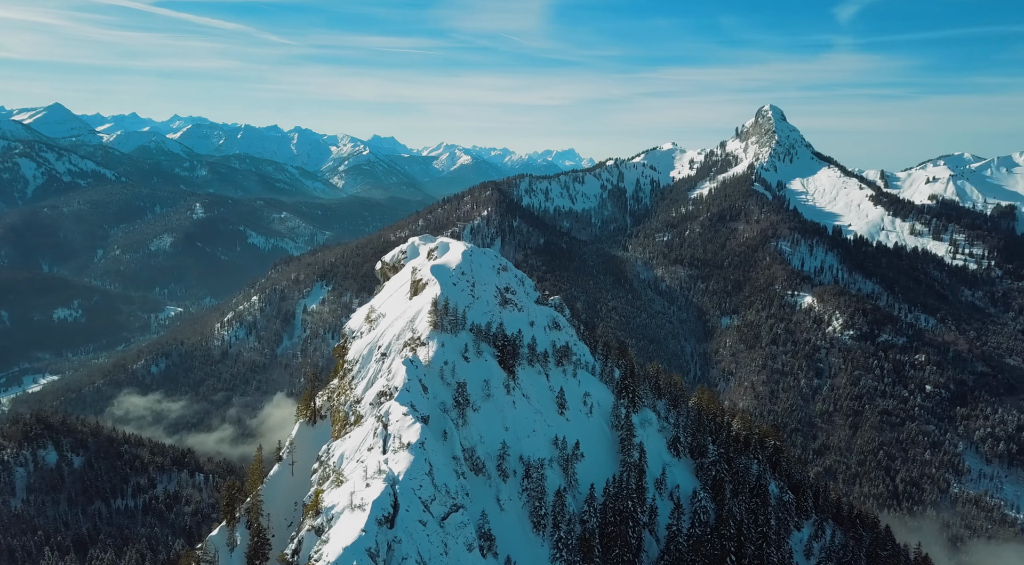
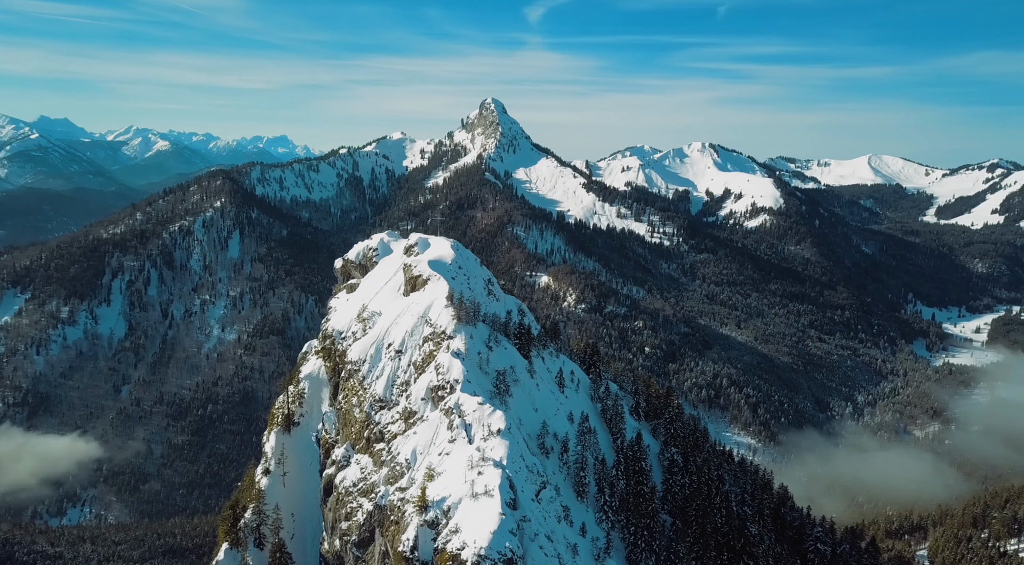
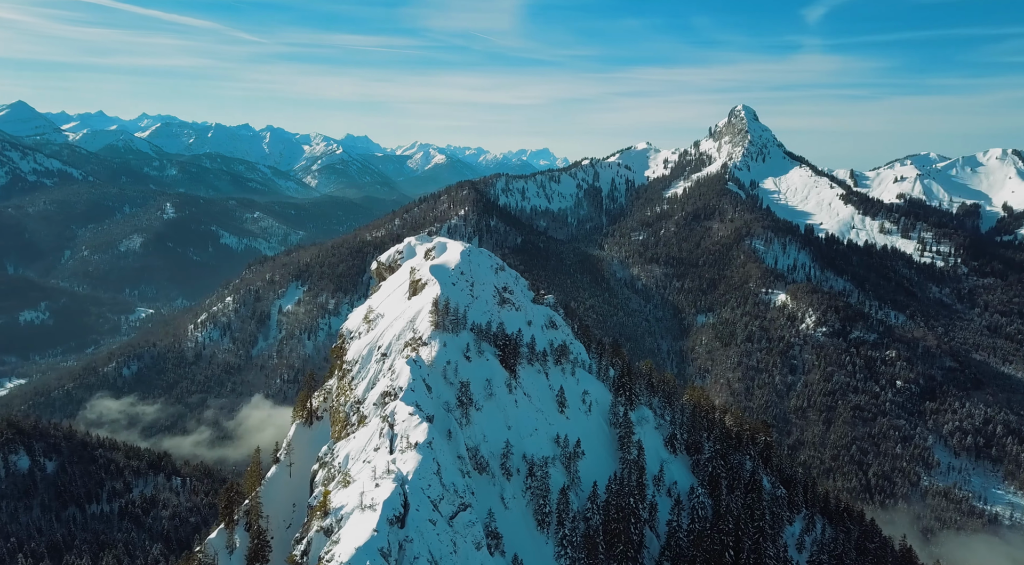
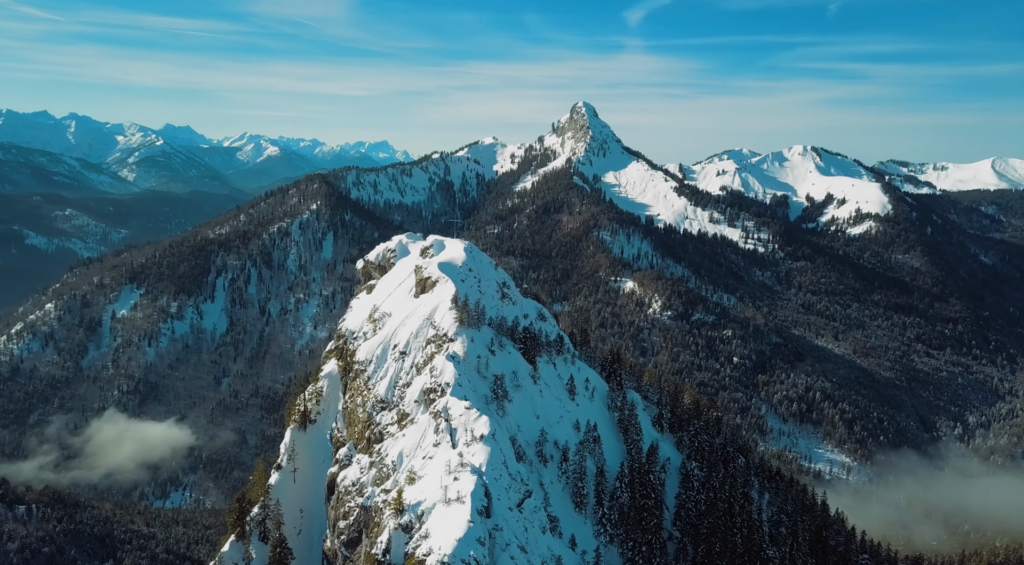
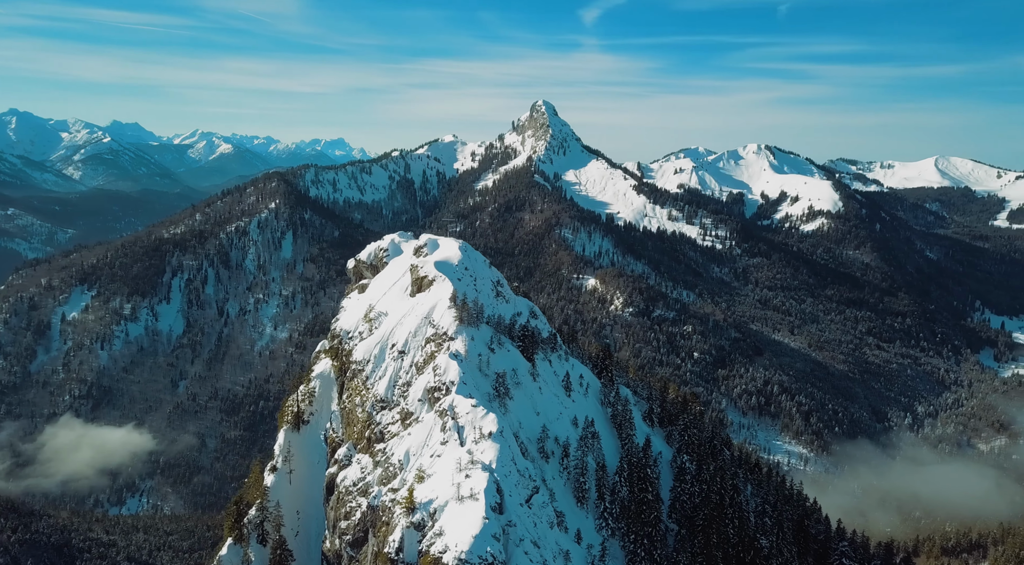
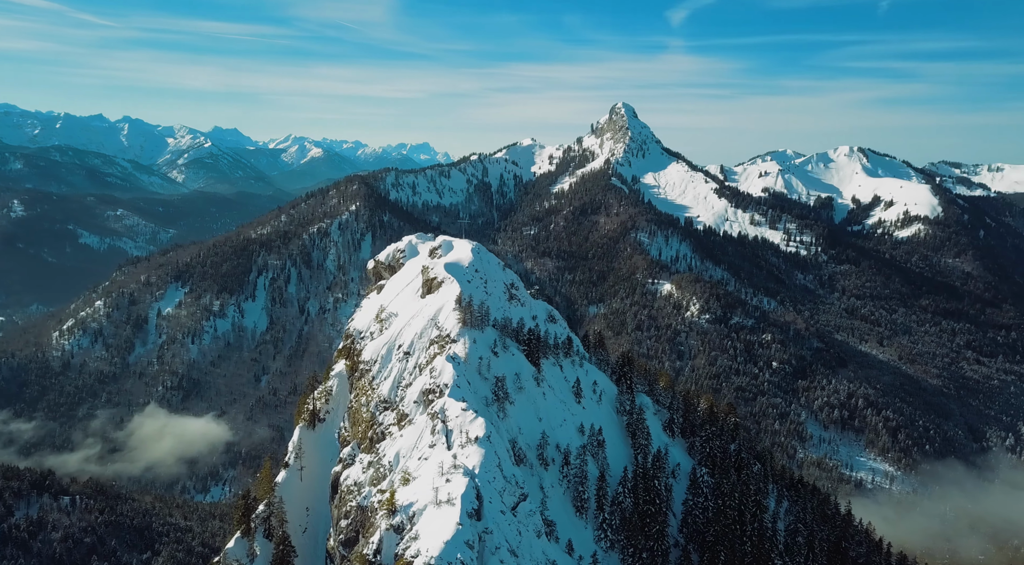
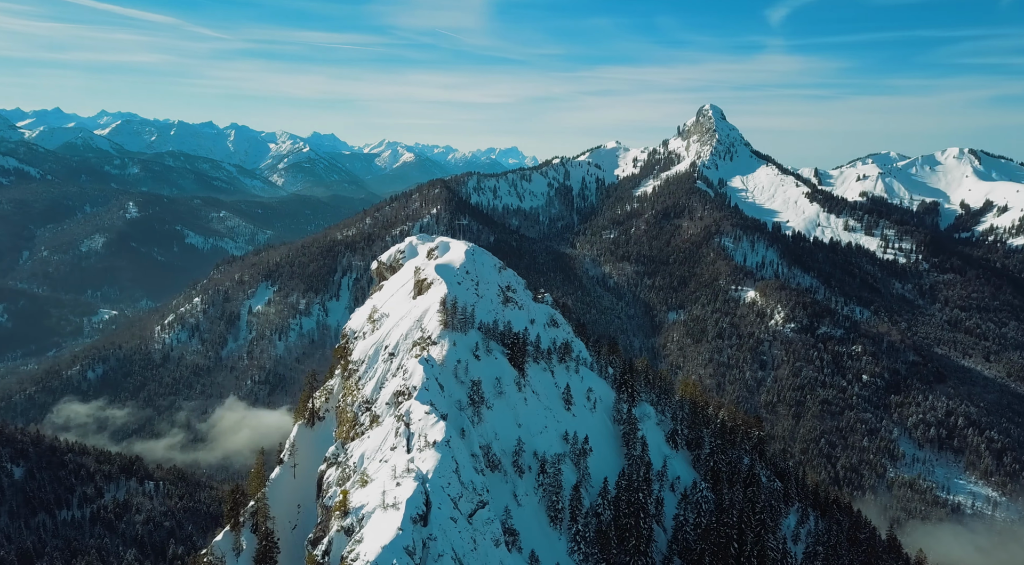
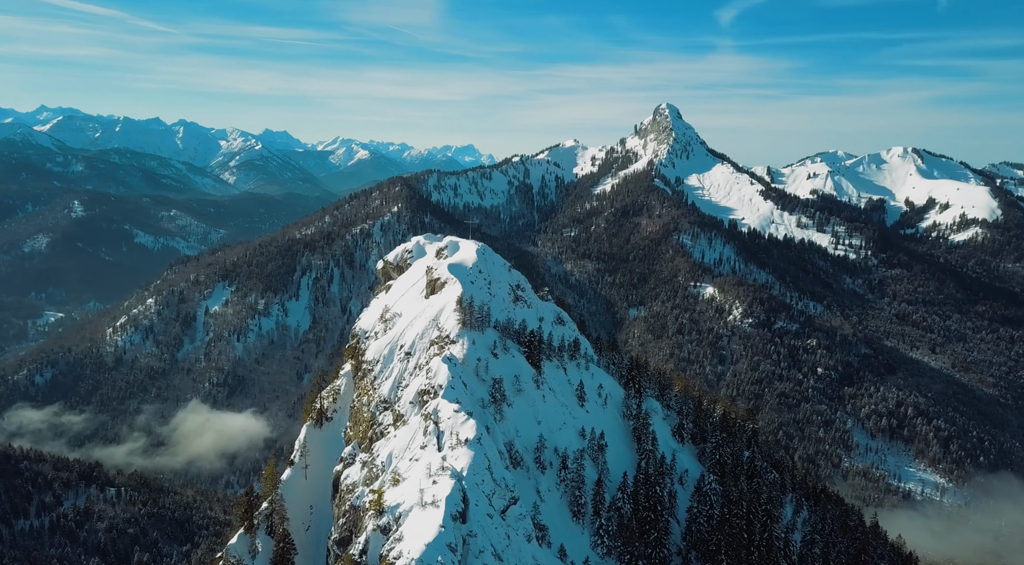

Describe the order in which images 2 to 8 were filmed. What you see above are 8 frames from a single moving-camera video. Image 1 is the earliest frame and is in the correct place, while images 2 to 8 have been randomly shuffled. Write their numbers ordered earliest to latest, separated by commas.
3, 7, 8, 6, 4, 5, 2
